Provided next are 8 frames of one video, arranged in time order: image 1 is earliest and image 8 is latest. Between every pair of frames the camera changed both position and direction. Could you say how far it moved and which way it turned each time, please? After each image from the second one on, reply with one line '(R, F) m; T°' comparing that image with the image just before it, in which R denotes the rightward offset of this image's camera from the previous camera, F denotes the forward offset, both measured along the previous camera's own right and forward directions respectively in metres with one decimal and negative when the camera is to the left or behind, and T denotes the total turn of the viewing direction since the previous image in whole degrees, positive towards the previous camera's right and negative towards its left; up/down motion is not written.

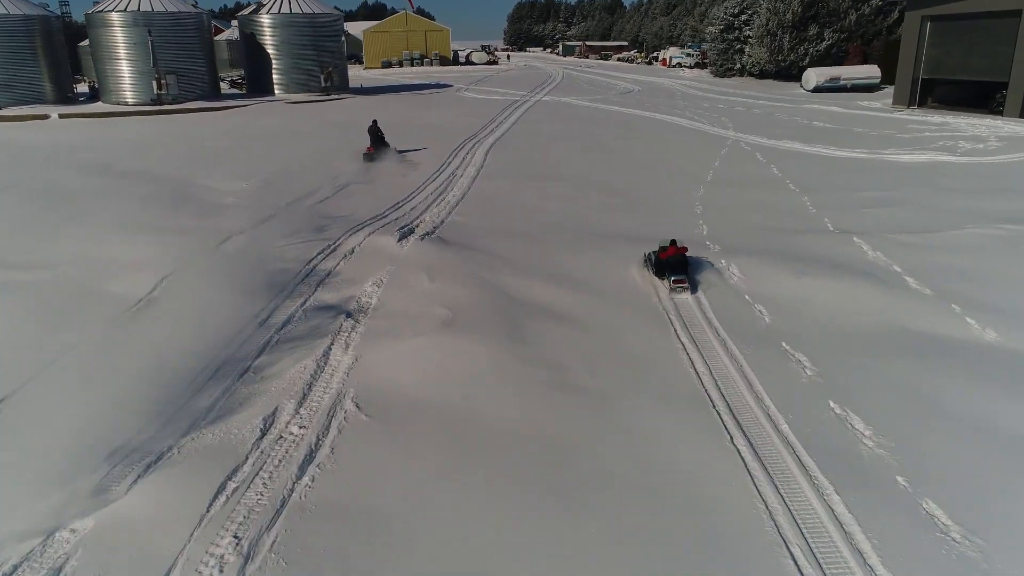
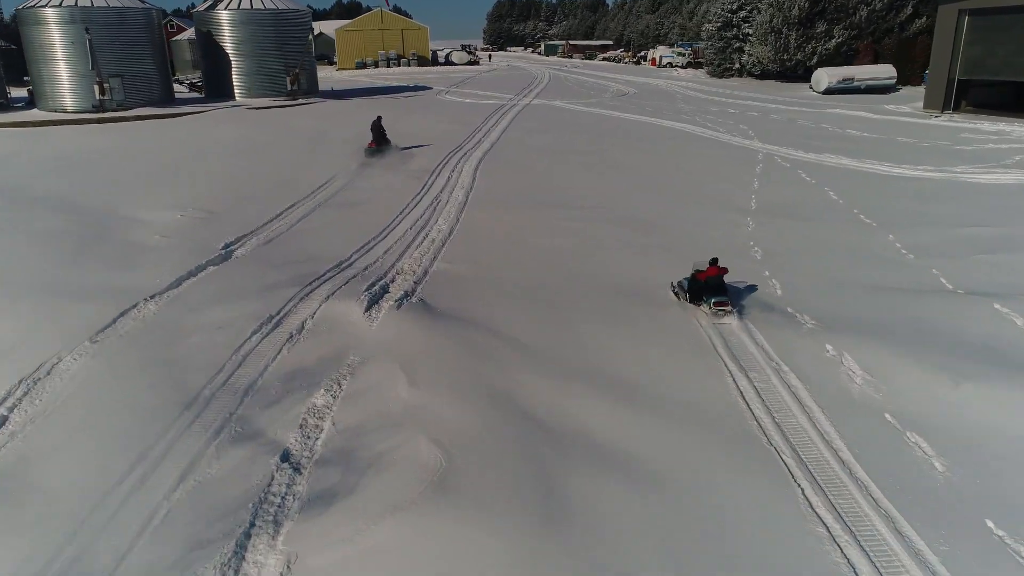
(-0.3, +2.6) m; +2°
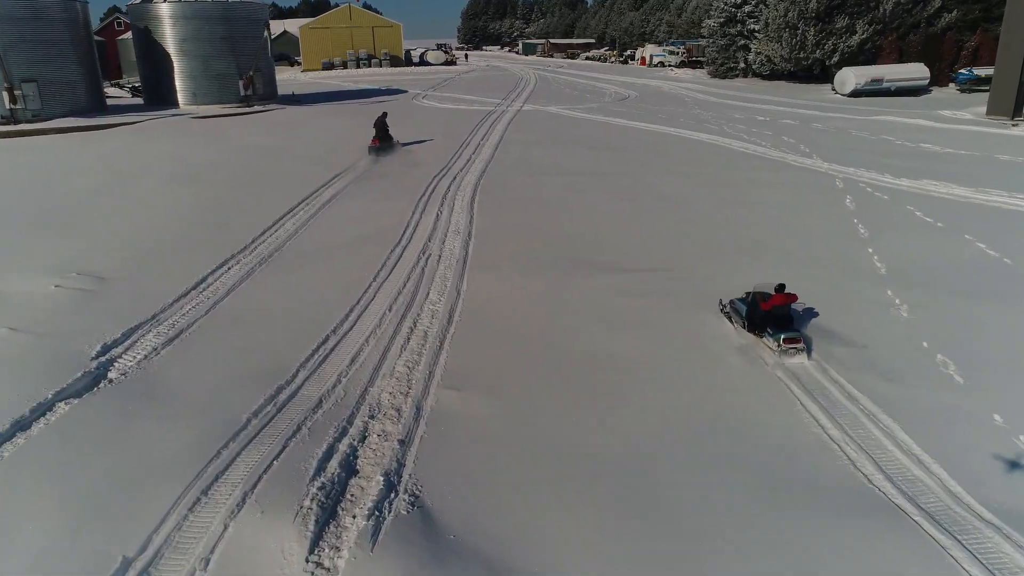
(-0.5, +3.4) m; +2°
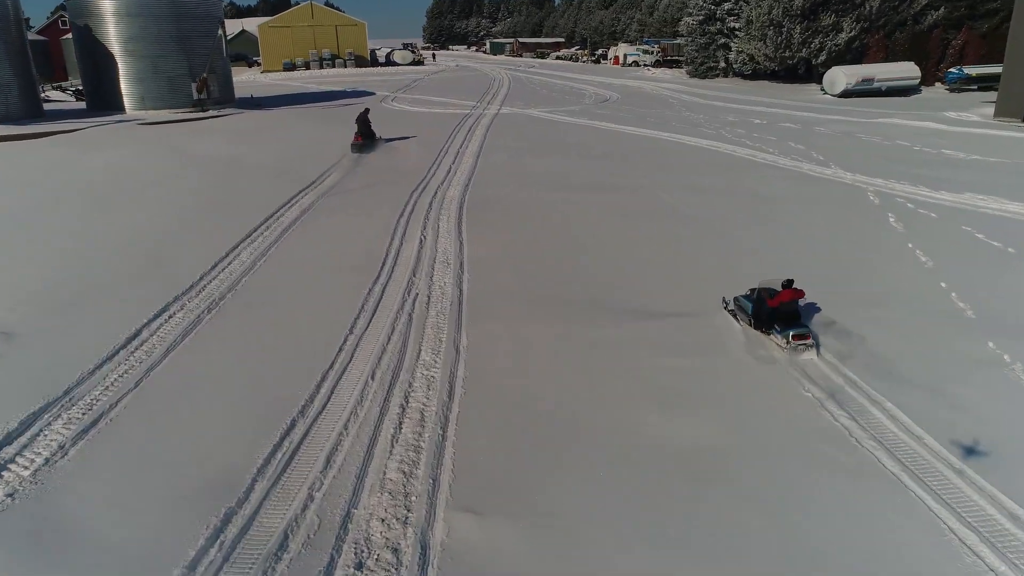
(-0.4, +1.5) m; +3°
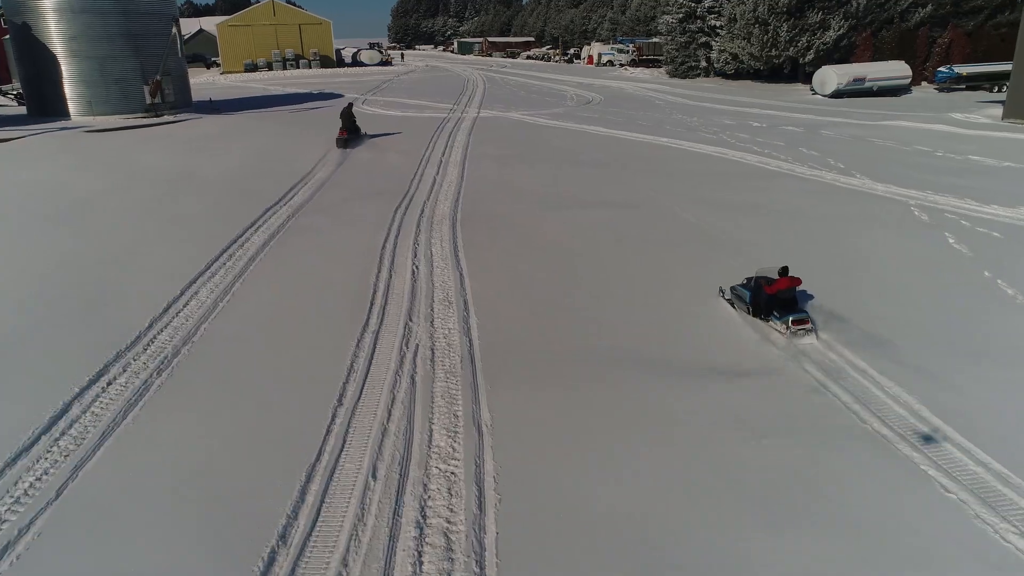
(-0.4, +1.3) m; +3°
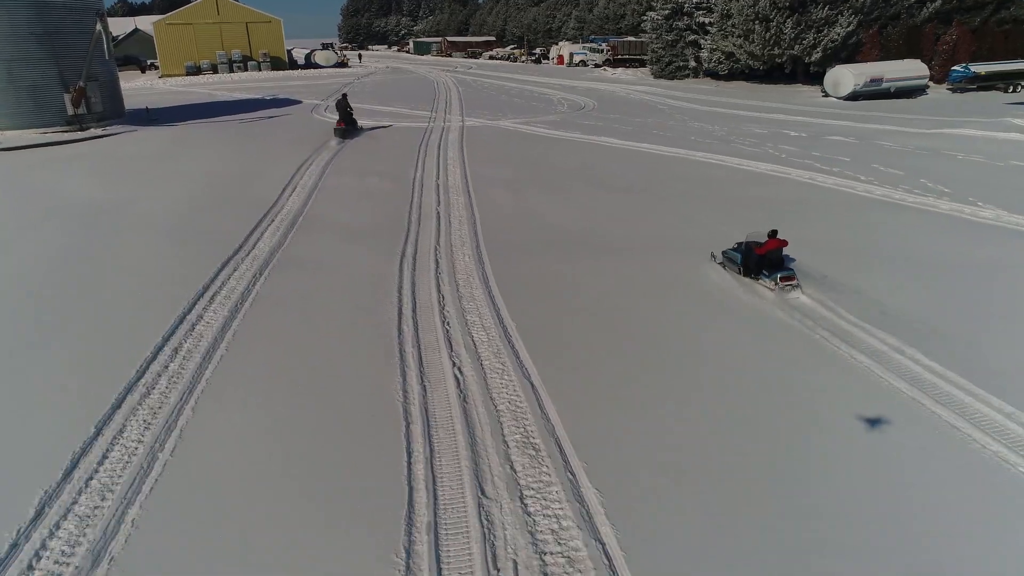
(-1.0, +2.7) m; +4°
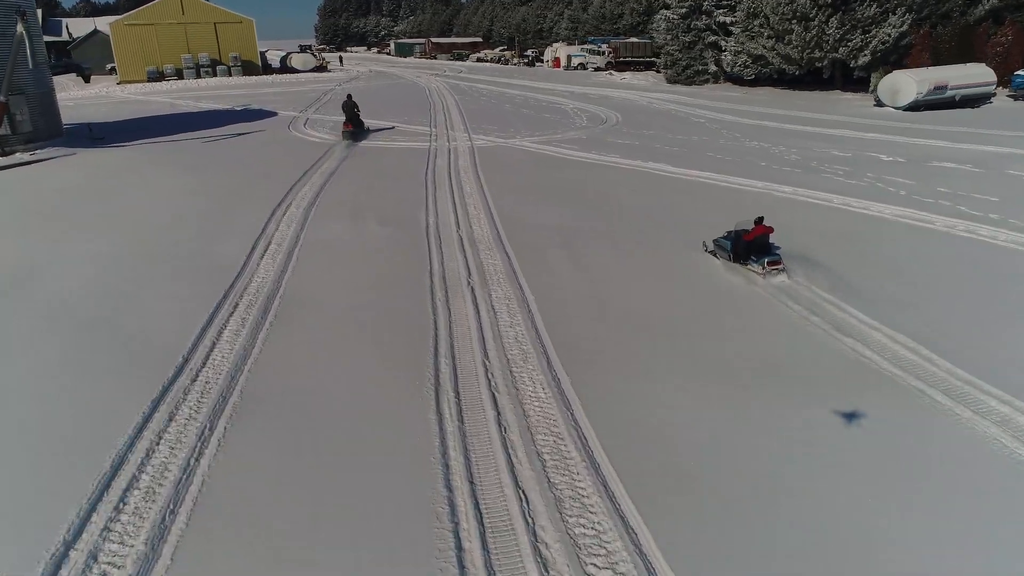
(-0.8, +3.0) m; +2°
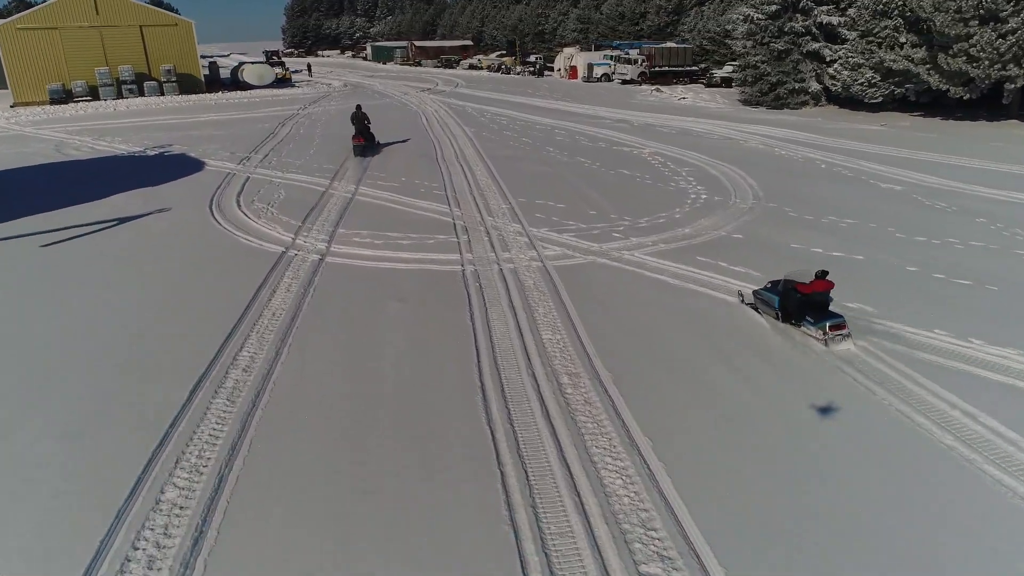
(-1.4, +7.2) m; +2°
